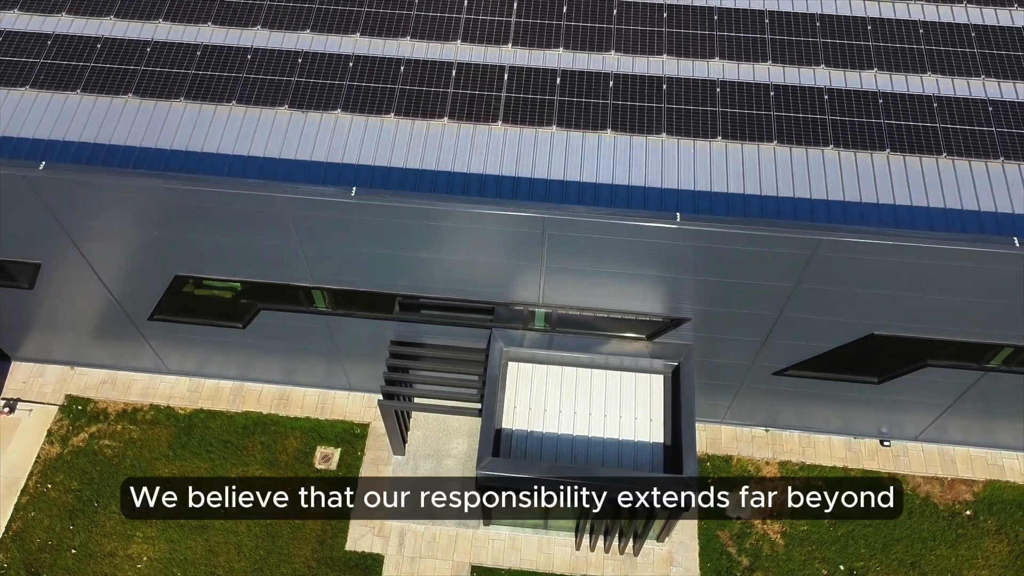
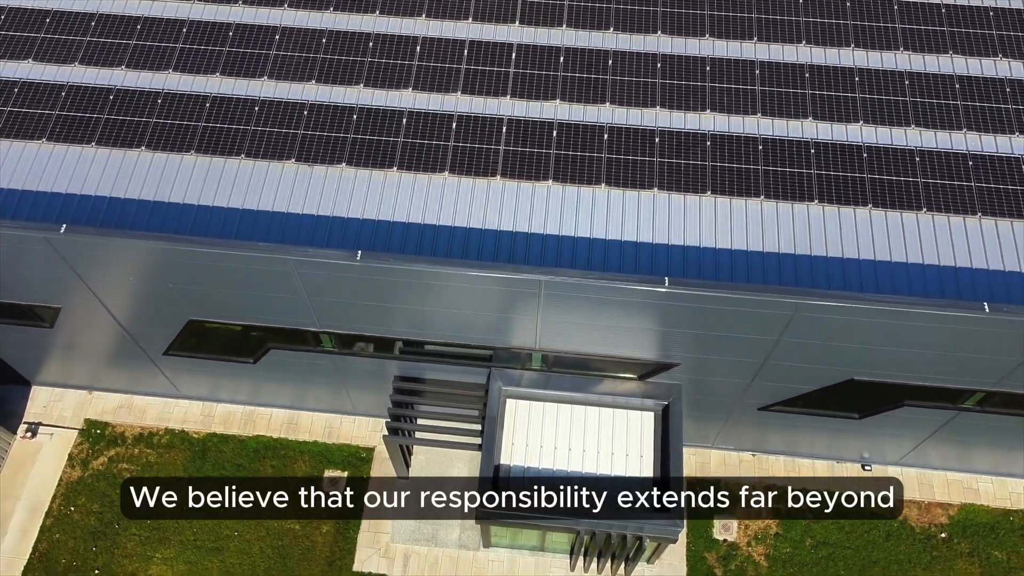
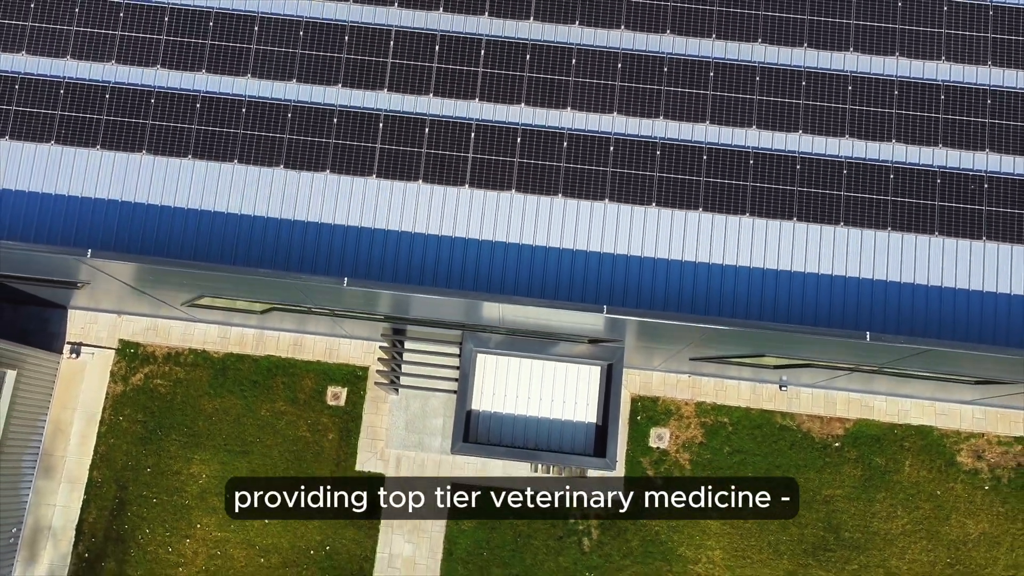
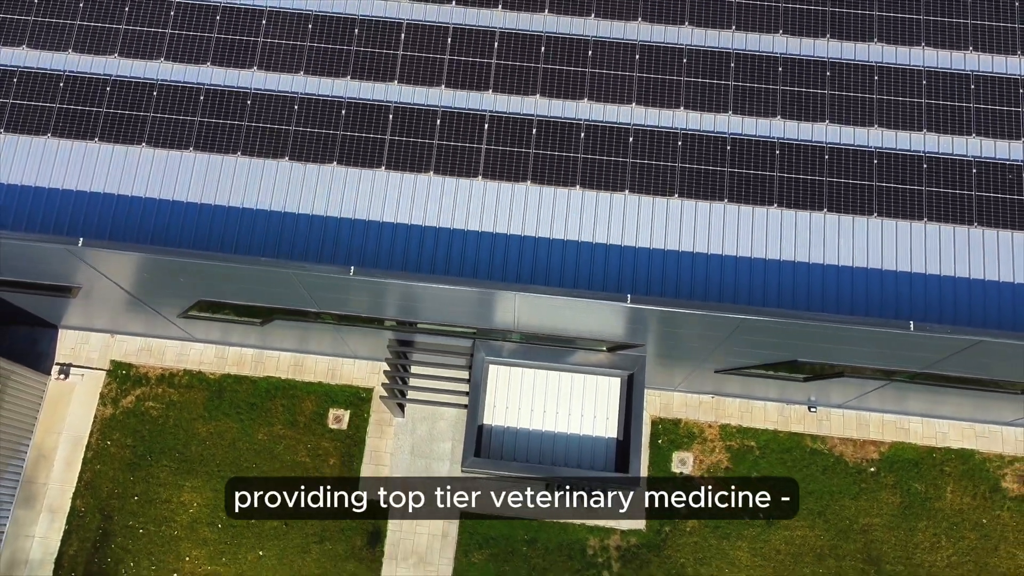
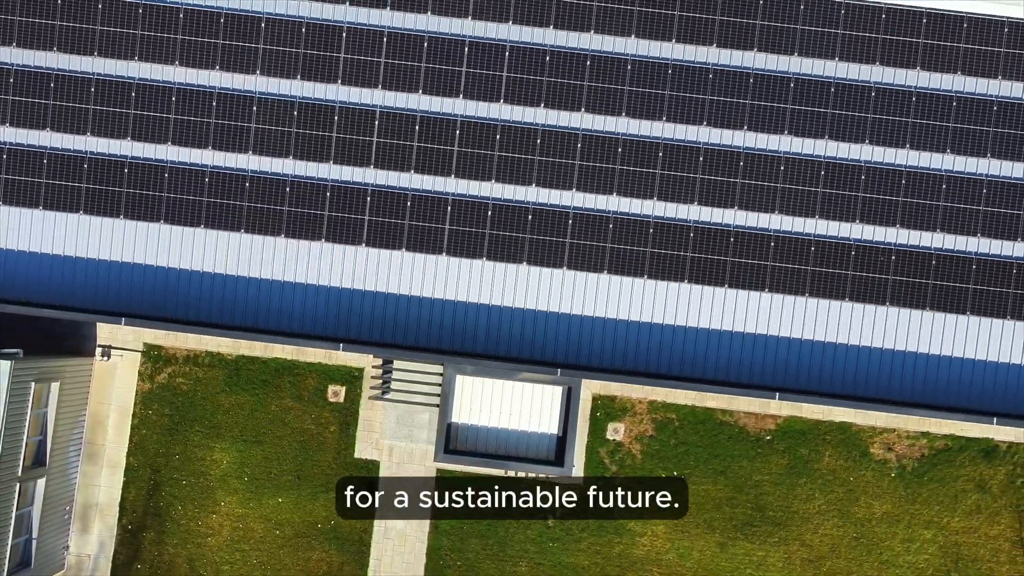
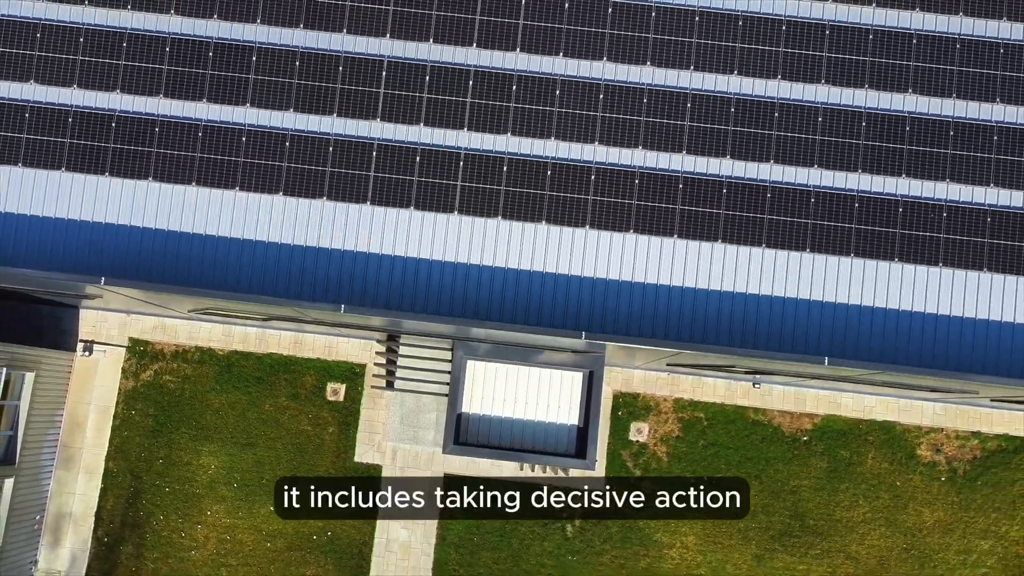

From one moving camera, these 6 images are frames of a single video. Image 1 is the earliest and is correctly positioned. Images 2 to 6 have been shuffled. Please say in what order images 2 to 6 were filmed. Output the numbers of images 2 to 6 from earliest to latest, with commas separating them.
2, 4, 3, 6, 5
